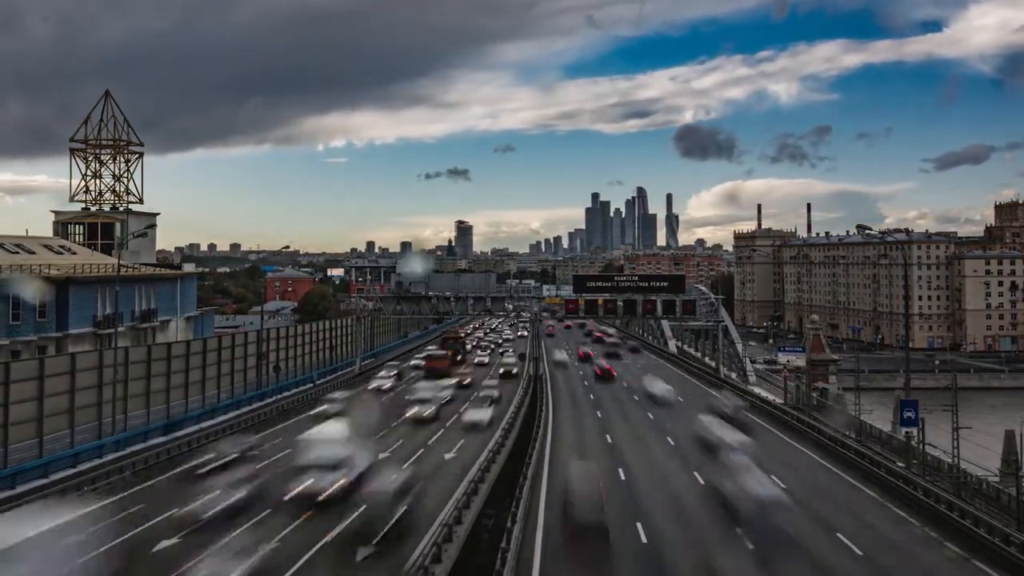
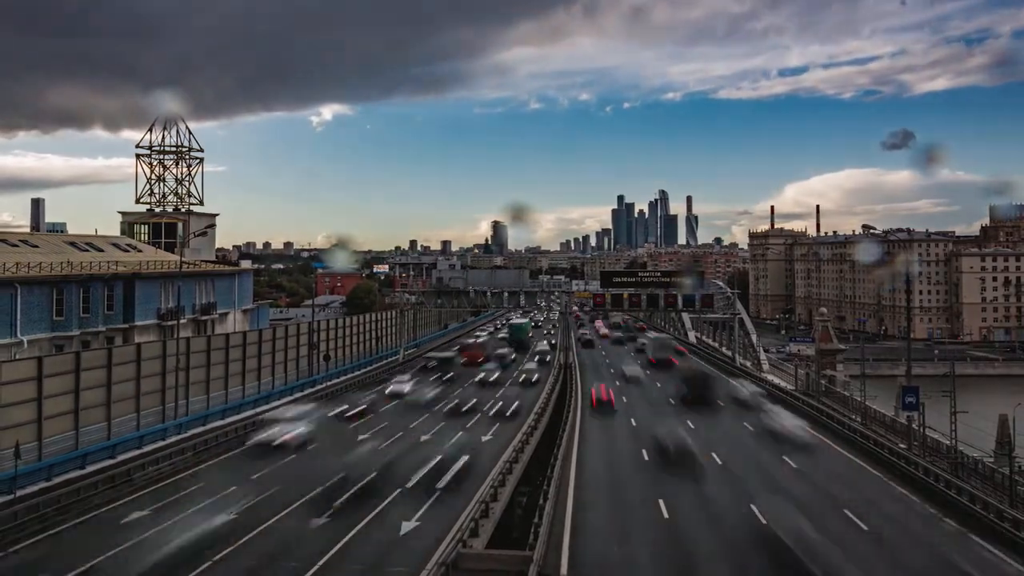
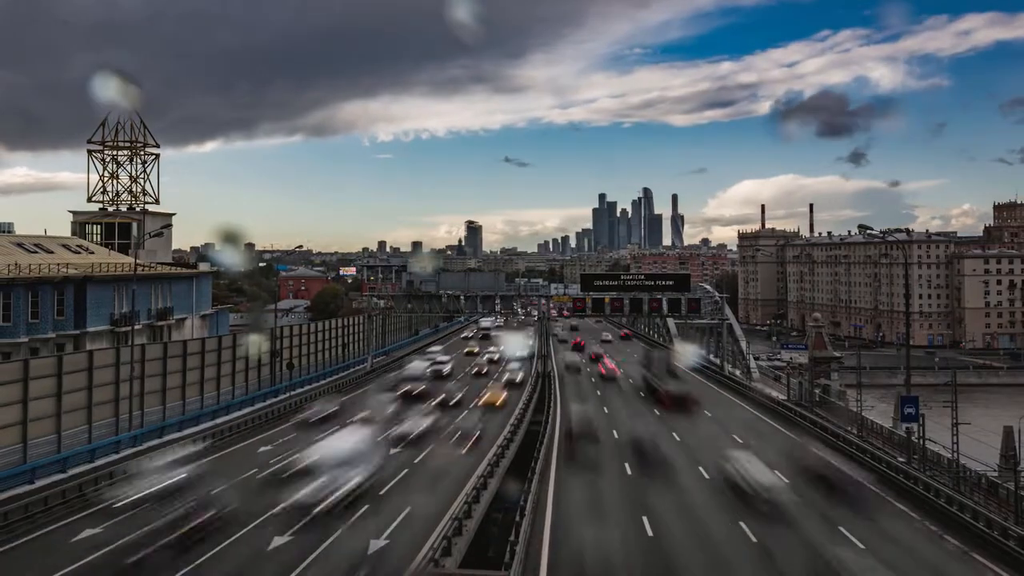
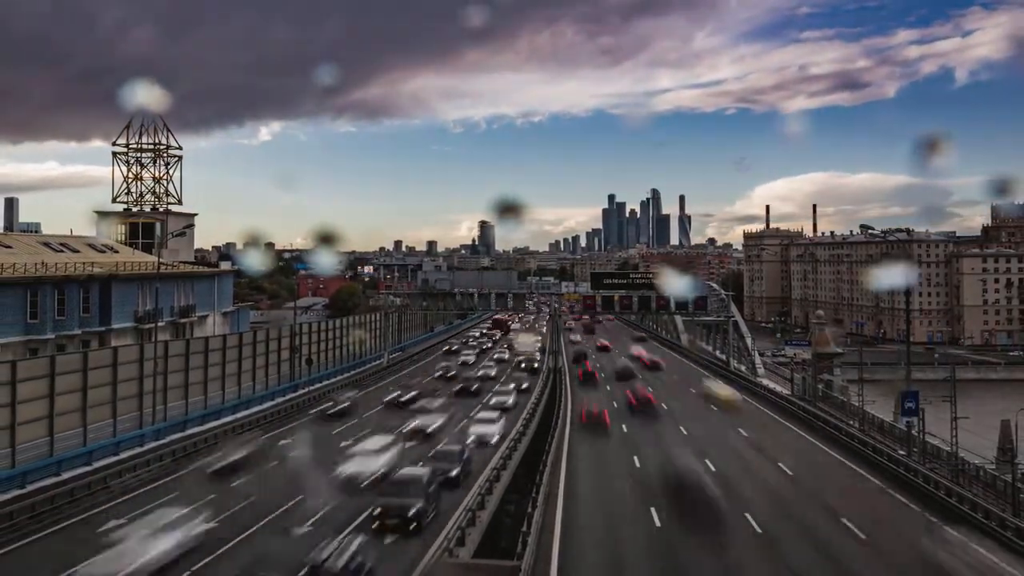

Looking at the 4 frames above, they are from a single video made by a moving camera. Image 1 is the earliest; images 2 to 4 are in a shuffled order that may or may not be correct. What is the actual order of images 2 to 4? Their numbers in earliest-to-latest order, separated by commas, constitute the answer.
3, 4, 2
